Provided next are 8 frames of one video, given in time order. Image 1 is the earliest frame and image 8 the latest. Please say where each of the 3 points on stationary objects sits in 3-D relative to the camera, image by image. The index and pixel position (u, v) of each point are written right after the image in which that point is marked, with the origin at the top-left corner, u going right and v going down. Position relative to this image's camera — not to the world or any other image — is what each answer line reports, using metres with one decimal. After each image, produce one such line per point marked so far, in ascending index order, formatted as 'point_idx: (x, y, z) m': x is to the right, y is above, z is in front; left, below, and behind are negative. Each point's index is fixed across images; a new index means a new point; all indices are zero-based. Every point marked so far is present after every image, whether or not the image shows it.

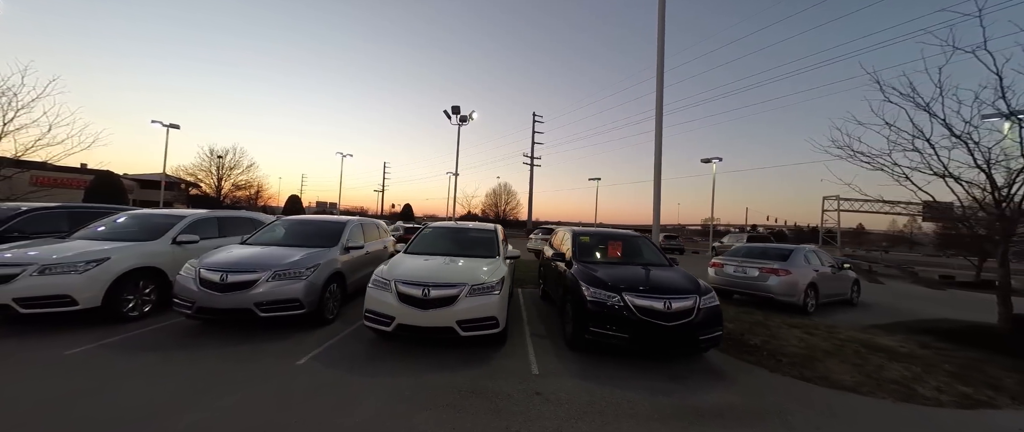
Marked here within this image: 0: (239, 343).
0: (-3.6, -1.7, +3.8) m
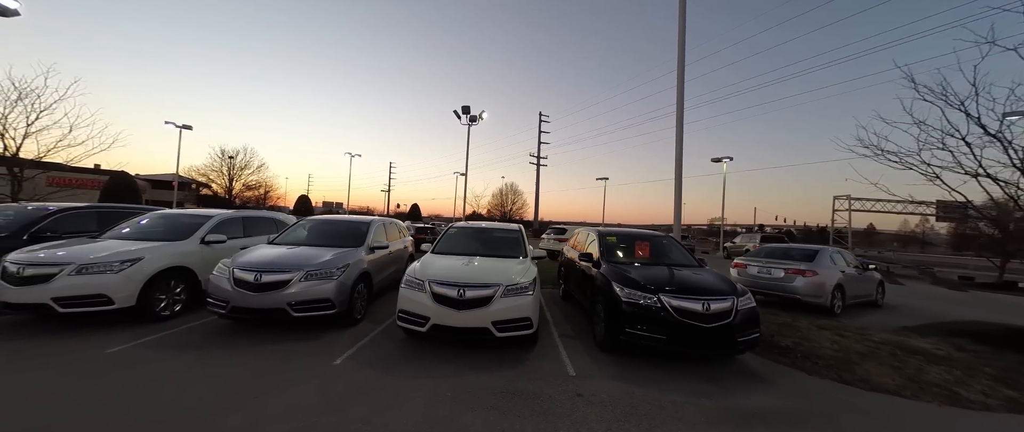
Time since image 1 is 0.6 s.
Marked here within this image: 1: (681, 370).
0: (-3.2, -1.7, +3.8) m
1: (+2.1, -1.9, +3.6) m
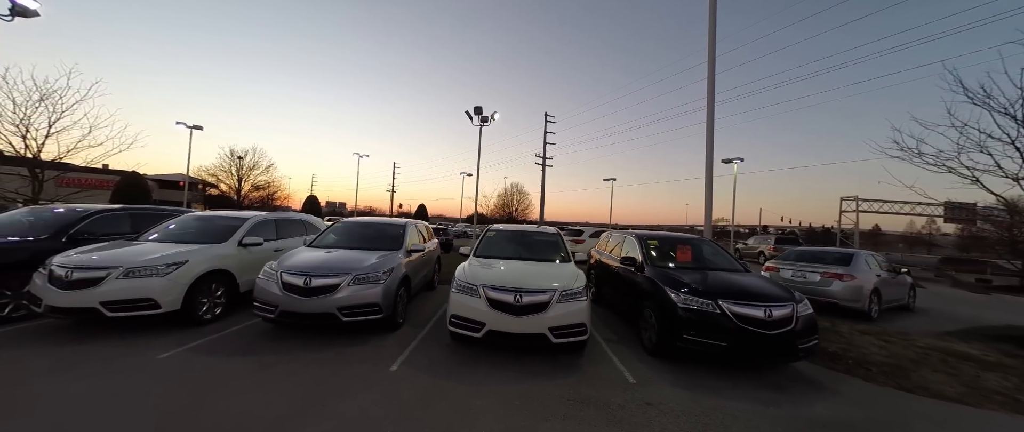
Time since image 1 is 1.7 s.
0: (-2.5, -1.7, +3.8) m
1: (+2.8, -2.0, +3.5) m
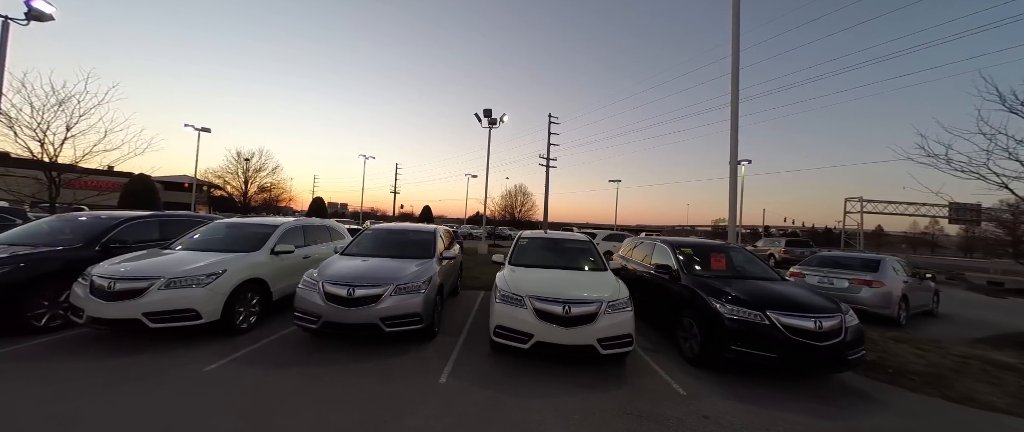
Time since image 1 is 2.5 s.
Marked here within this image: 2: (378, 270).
0: (-2.0, -1.8, +3.8) m
1: (+3.4, -2.1, +3.5) m
2: (-1.9, -0.8, +4.1) m
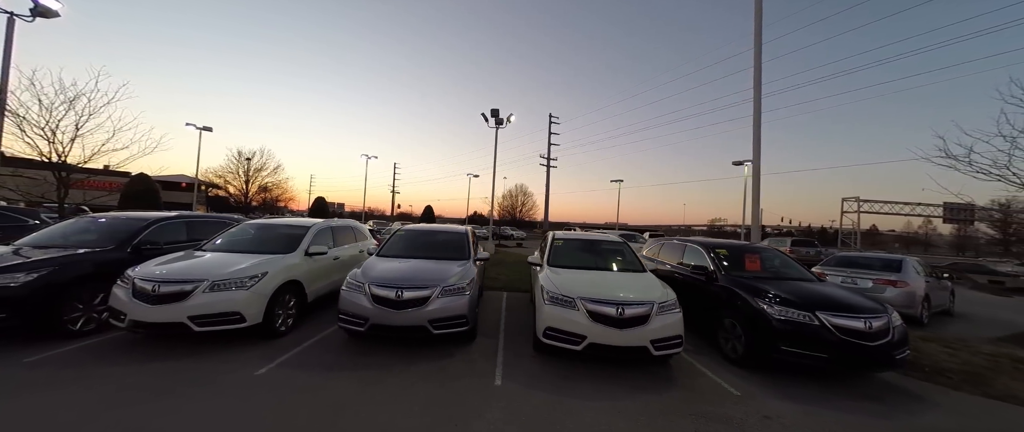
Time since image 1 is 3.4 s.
0: (-1.3, -1.9, +3.7) m
1: (+4.0, -2.1, +3.6) m
2: (-1.3, -0.8, +4.1) m
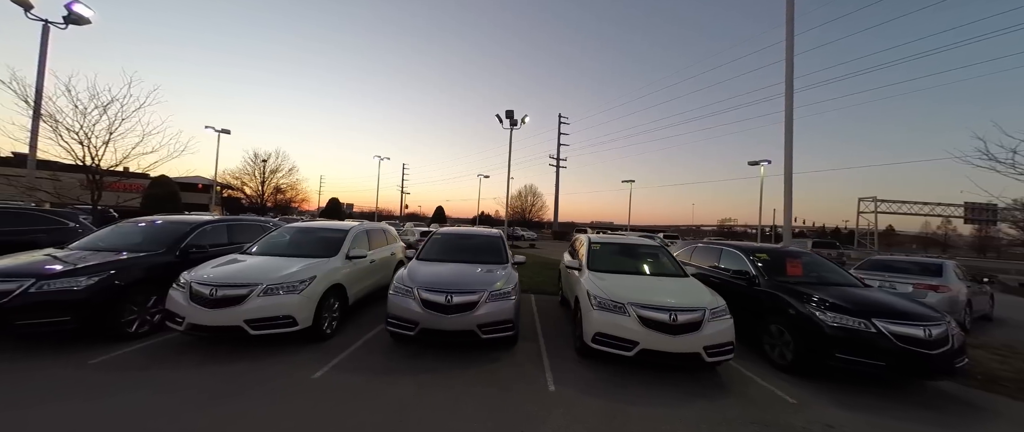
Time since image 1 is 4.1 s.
0: (-0.7, -1.9, +3.8) m
1: (+4.6, -2.2, +3.5) m
2: (-0.7, -0.8, +4.1) m
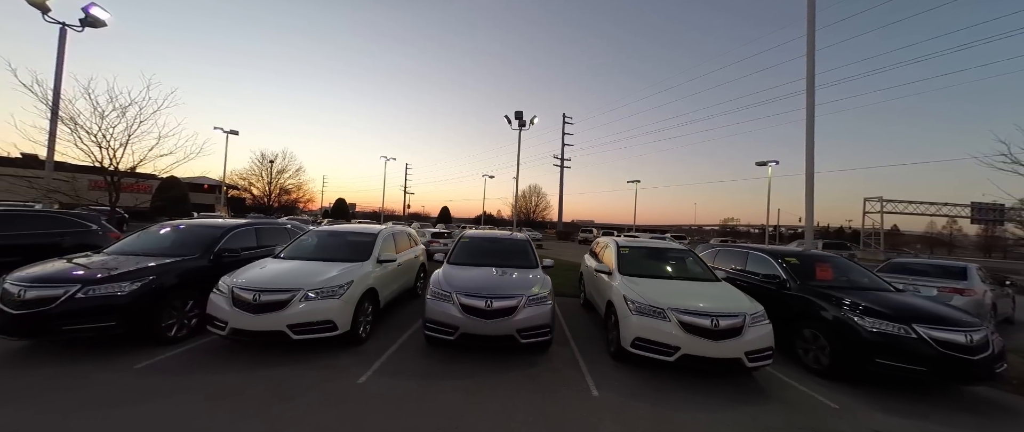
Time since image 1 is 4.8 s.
0: (-0.2, -2.0, +3.8) m
1: (+5.1, -2.3, +3.5) m
2: (-0.2, -0.9, +4.1) m
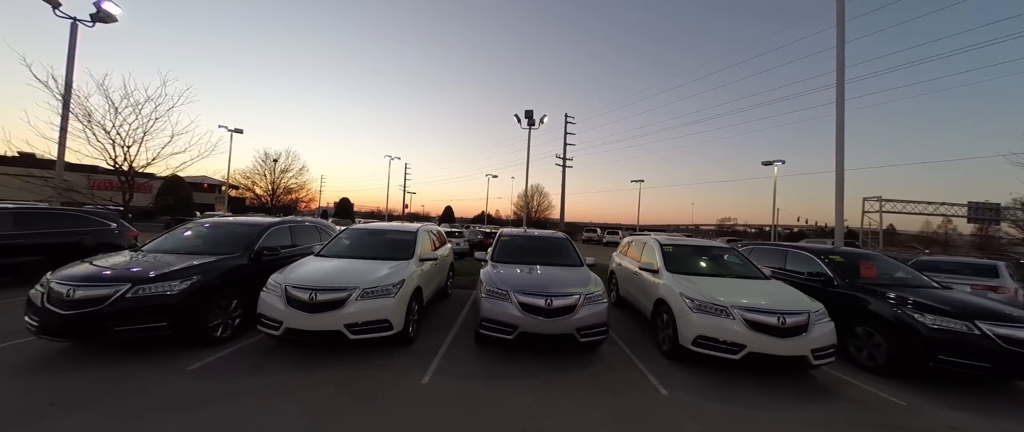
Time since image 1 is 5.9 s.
0: (+0.5, -2.0, +3.7) m
1: (+5.9, -2.2, +3.5) m
2: (+0.6, -0.9, +4.1) m
